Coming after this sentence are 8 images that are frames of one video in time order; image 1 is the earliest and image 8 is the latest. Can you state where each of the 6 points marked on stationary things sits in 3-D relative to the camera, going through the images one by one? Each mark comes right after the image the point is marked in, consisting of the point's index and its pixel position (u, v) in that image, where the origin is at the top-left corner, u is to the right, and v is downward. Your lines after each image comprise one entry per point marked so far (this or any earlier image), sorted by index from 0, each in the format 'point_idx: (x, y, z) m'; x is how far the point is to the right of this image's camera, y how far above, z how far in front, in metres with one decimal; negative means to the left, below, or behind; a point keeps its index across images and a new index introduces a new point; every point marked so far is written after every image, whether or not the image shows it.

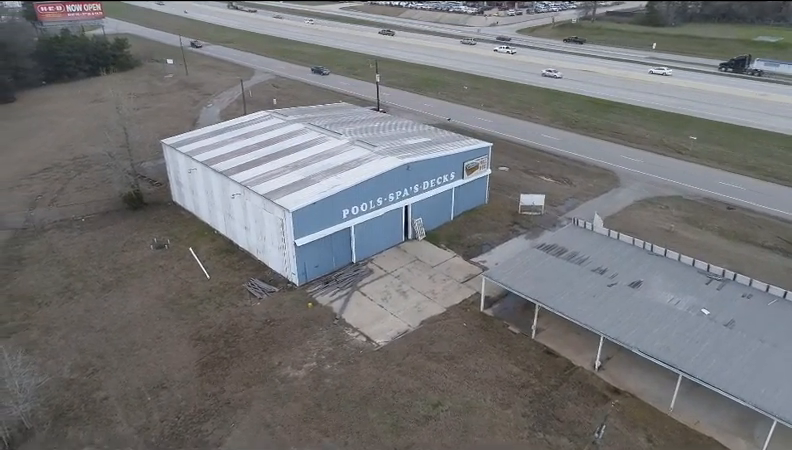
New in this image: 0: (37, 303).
0: (-13.3, -2.9, +19.9) m
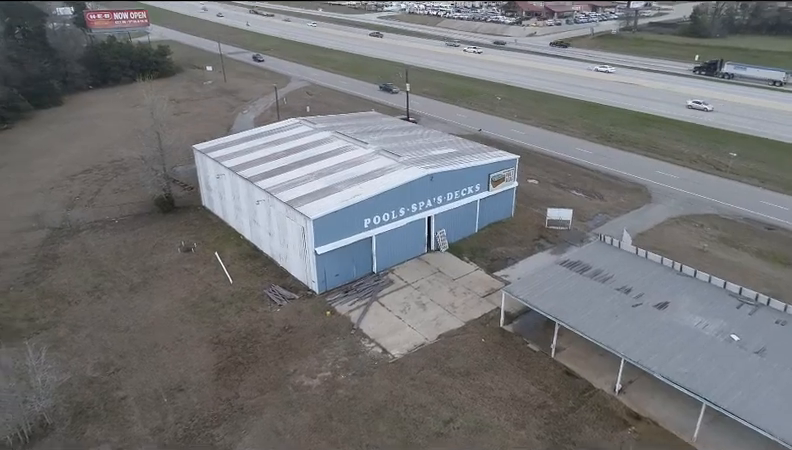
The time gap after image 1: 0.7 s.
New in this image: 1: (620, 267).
0: (-12.6, -3.0, +20.6) m
1: (+8.2, -1.5, +19.8) m
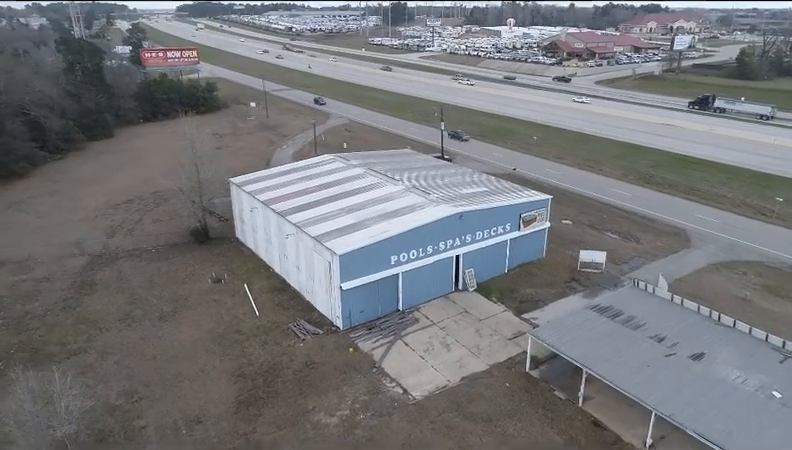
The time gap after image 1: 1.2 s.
0: (-11.7, -4.0, +21.1) m
1: (+9.1, -3.1, +19.0) m
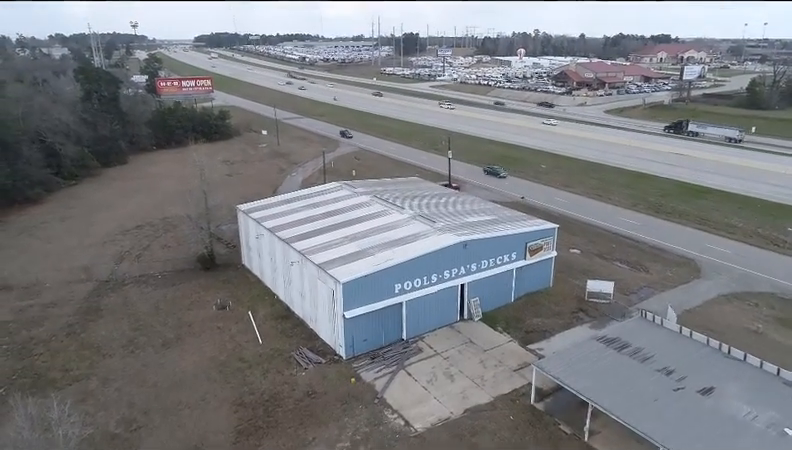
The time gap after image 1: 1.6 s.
0: (-11.5, -5.1, +21.1) m
1: (+9.2, -4.2, +18.6) m
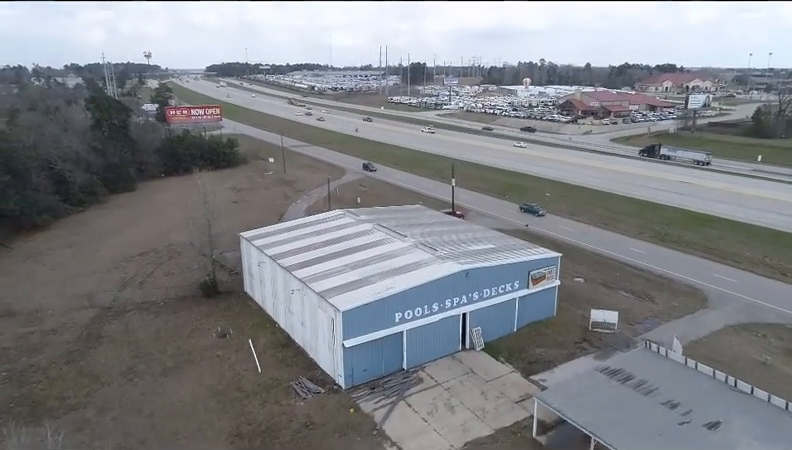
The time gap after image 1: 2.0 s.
0: (-11.5, -6.1, +21.0) m
1: (+9.2, -5.2, +18.2) m
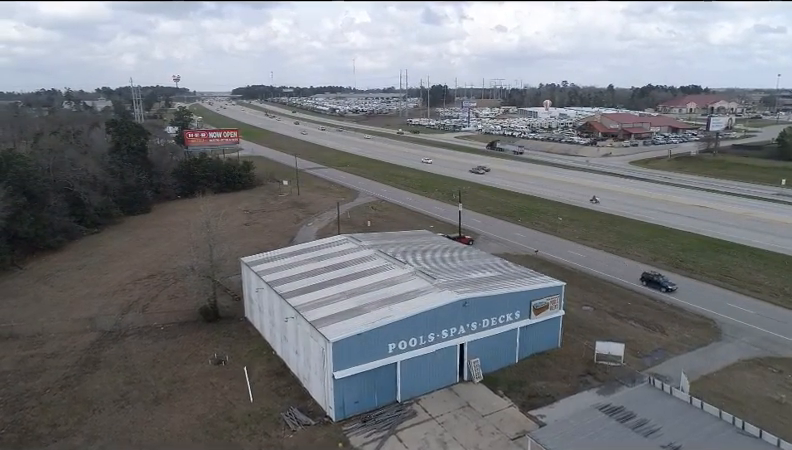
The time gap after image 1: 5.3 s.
0: (-11.8, -7.1, +20.9) m
1: (+8.8, -6.2, +17.3) m
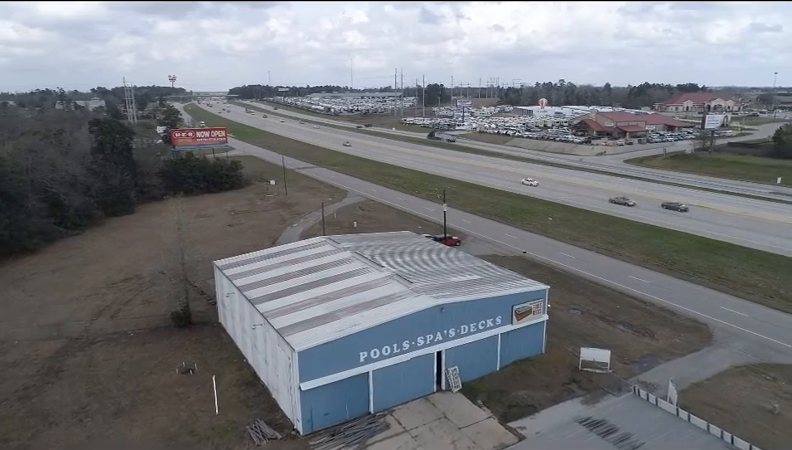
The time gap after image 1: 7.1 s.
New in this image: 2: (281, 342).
0: (-12.8, -7.3, +19.7) m
1: (+7.9, -6.3, +16.3) m
2: (-4.1, -4.1, +19.2) m
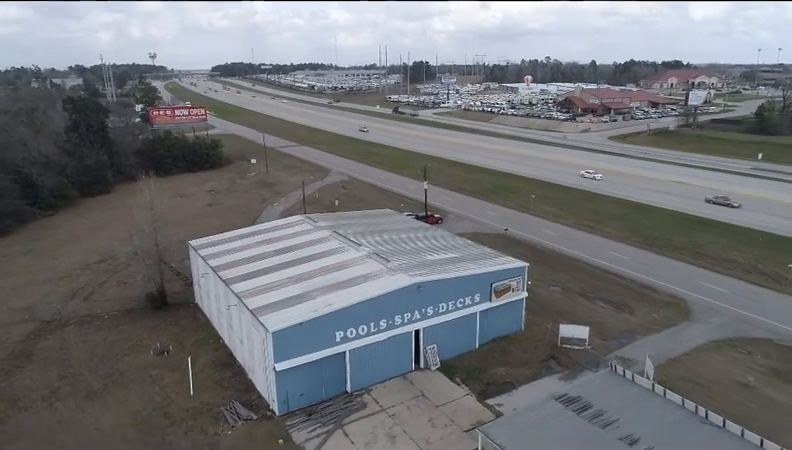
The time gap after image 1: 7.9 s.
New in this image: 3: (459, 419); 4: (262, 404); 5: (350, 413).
0: (-13.6, -6.6, +19.3) m
1: (+7.1, -5.5, +16.3) m
2: (-4.9, -3.4, +18.9) m
3: (+2.1, -6.5, +18.1) m
4: (-4.7, -6.4, +19.1) m
5: (-1.6, -6.4, +18.5) m
